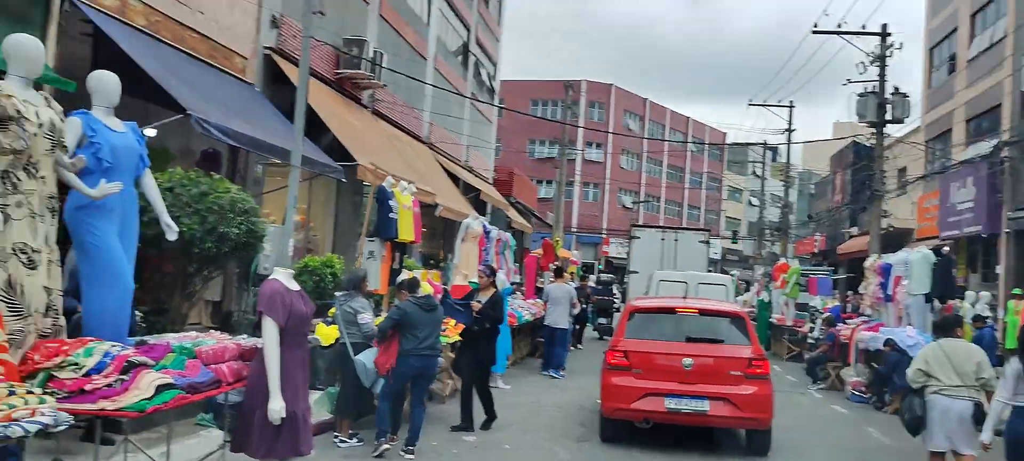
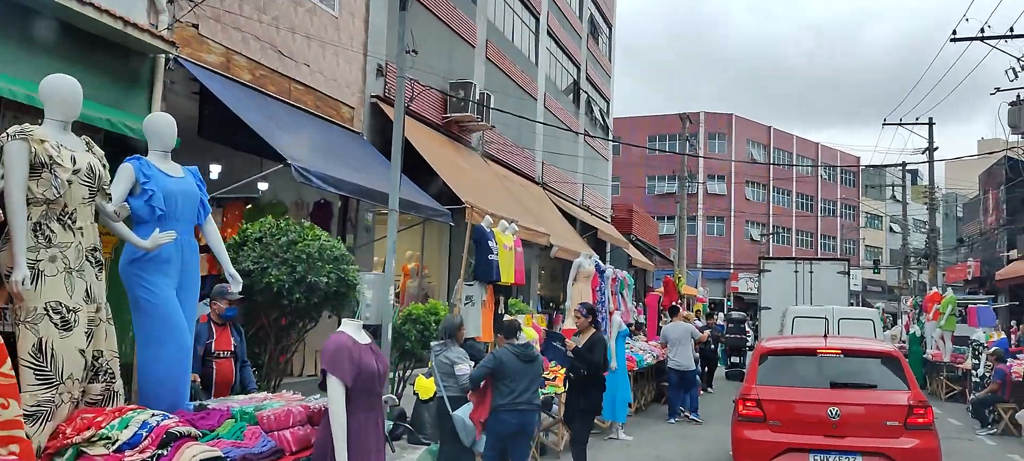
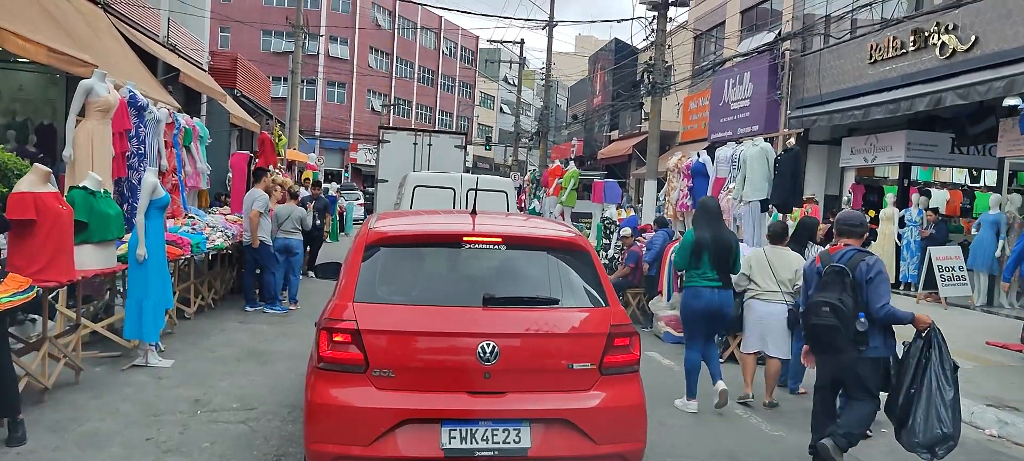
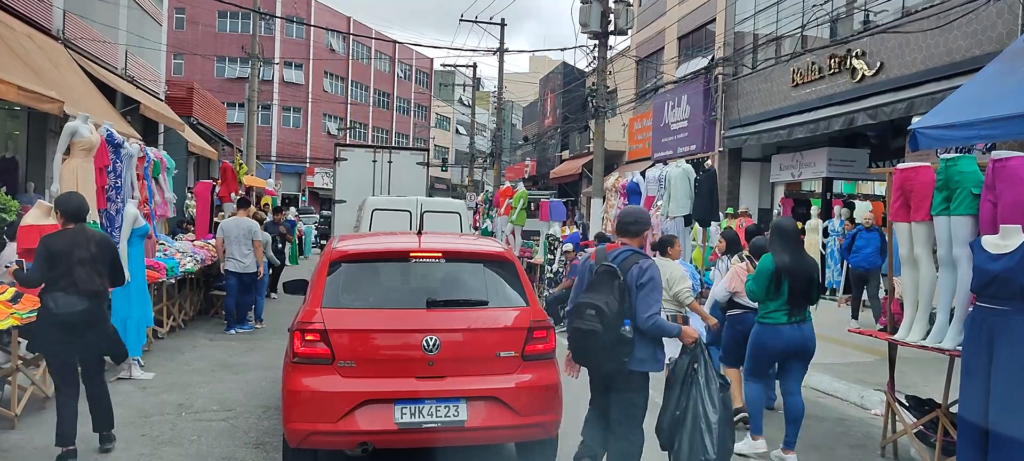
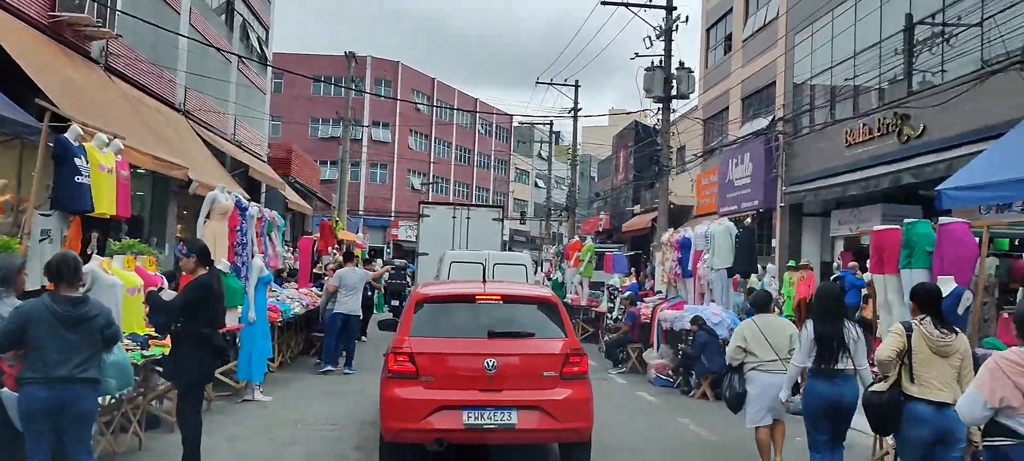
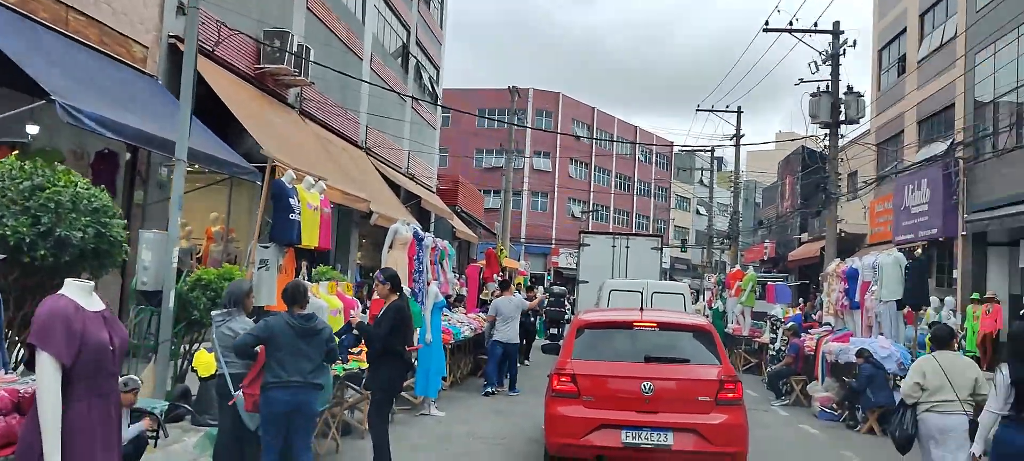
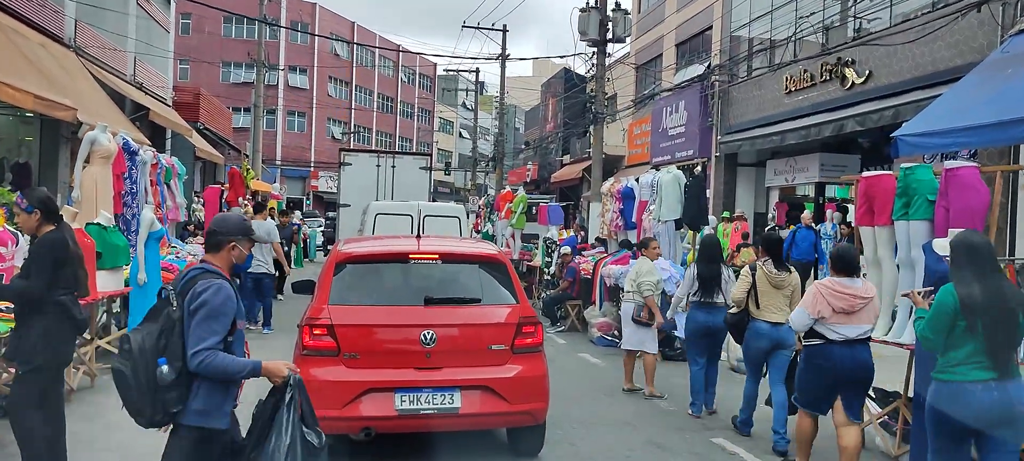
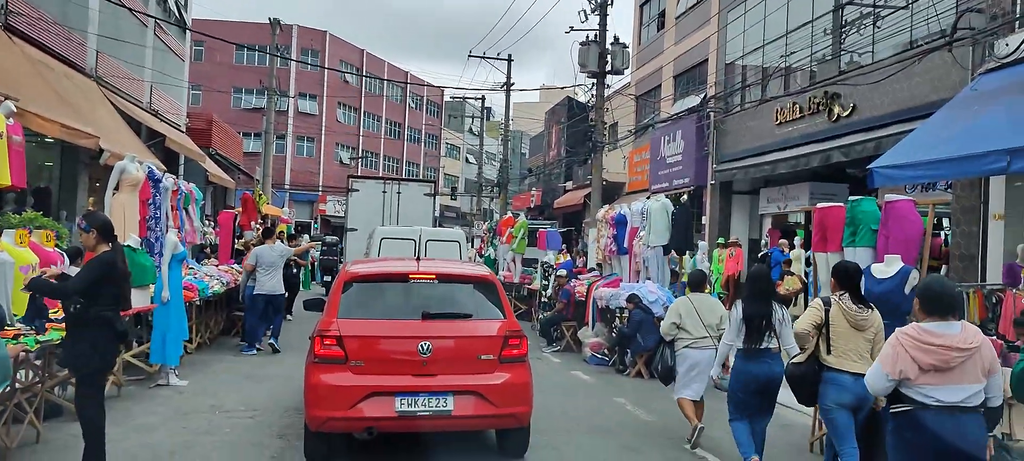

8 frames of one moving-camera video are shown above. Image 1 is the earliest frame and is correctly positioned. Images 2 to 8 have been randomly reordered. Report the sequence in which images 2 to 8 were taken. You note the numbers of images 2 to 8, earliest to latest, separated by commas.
2, 6, 5, 8, 7, 4, 3
